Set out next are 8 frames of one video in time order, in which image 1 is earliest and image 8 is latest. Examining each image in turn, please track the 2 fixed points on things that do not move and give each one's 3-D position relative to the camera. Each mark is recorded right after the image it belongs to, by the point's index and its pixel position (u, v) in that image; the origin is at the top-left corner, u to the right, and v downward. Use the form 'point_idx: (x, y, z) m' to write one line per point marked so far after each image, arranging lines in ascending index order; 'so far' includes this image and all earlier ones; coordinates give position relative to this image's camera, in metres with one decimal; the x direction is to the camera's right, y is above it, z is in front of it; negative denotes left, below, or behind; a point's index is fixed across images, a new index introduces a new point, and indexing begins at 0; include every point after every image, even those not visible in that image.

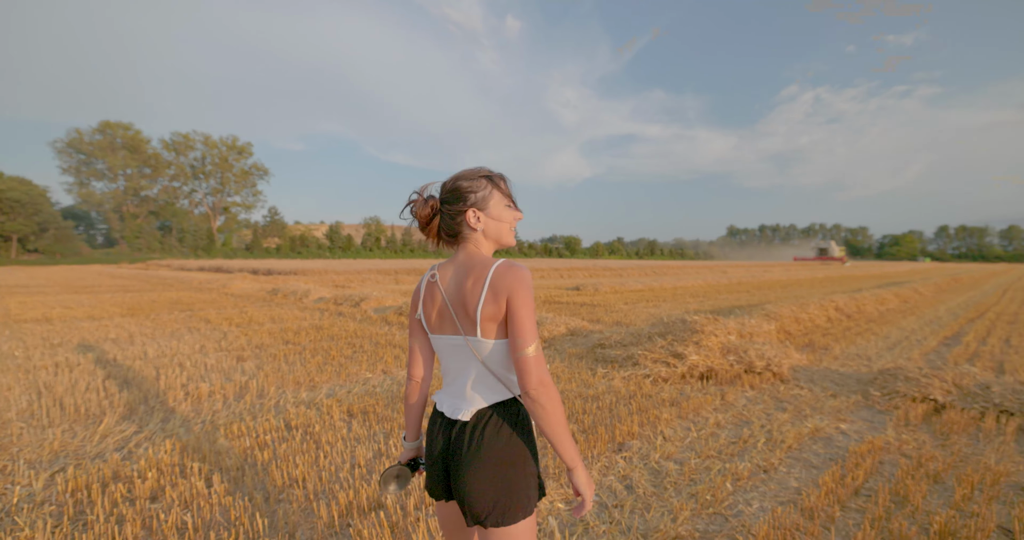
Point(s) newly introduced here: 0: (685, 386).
0: (+2.1, -1.4, +5.6) m
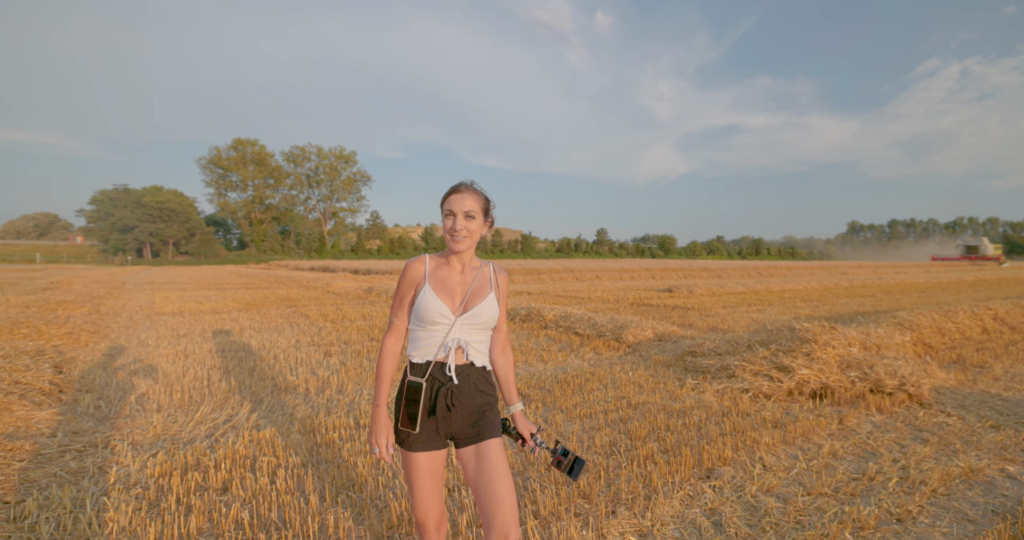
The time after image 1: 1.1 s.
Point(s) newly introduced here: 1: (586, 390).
0: (+2.9, -1.4, +4.8) m
1: (+0.8, -1.3, +5.1) m
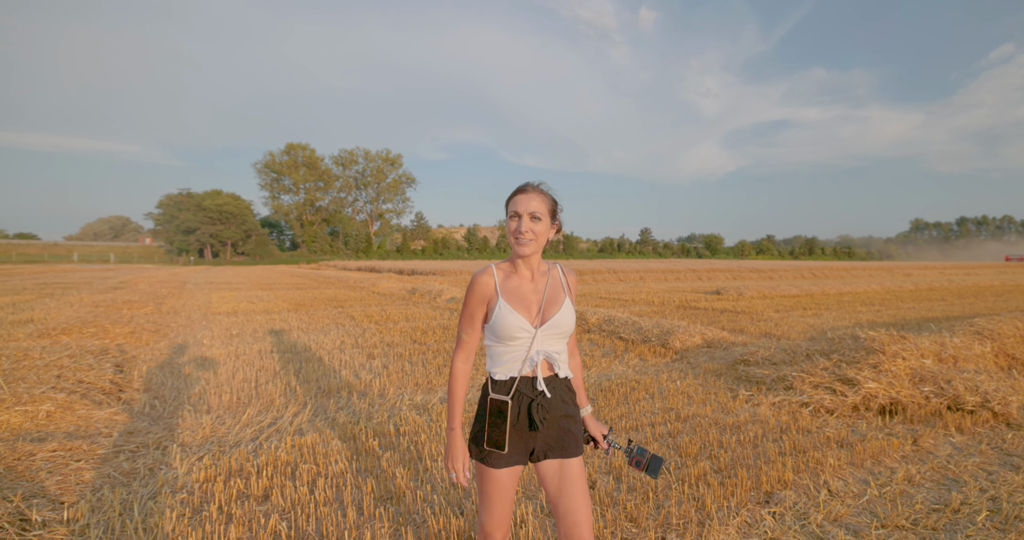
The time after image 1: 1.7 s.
0: (+3.3, -1.5, +4.5) m
1: (+1.2, -1.4, +4.9) m
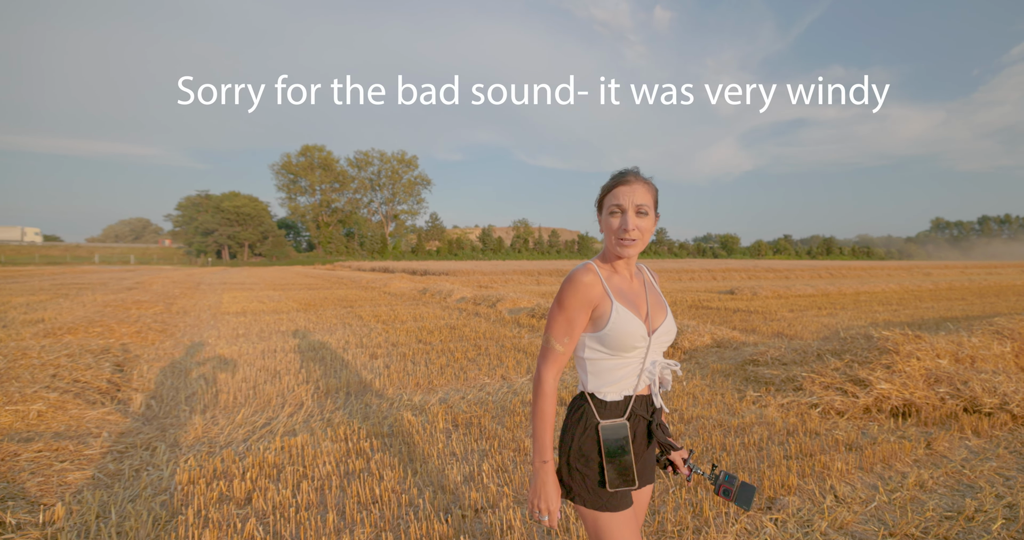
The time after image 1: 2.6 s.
0: (+3.3, -1.4, +4.3) m
1: (+1.2, -1.4, +4.8) m
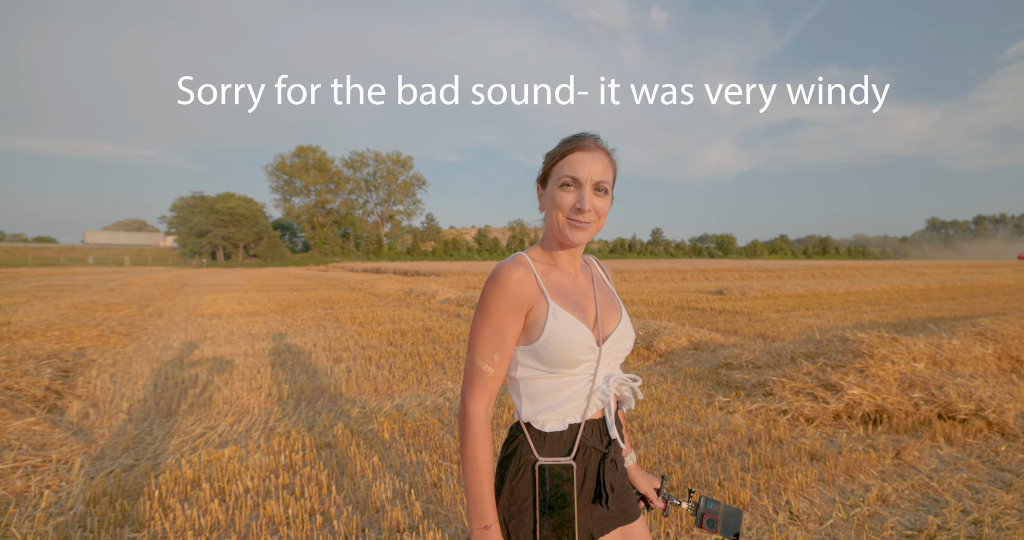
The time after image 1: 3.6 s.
0: (+2.9, -1.4, +4.2) m
1: (+0.8, -1.4, +4.6) m
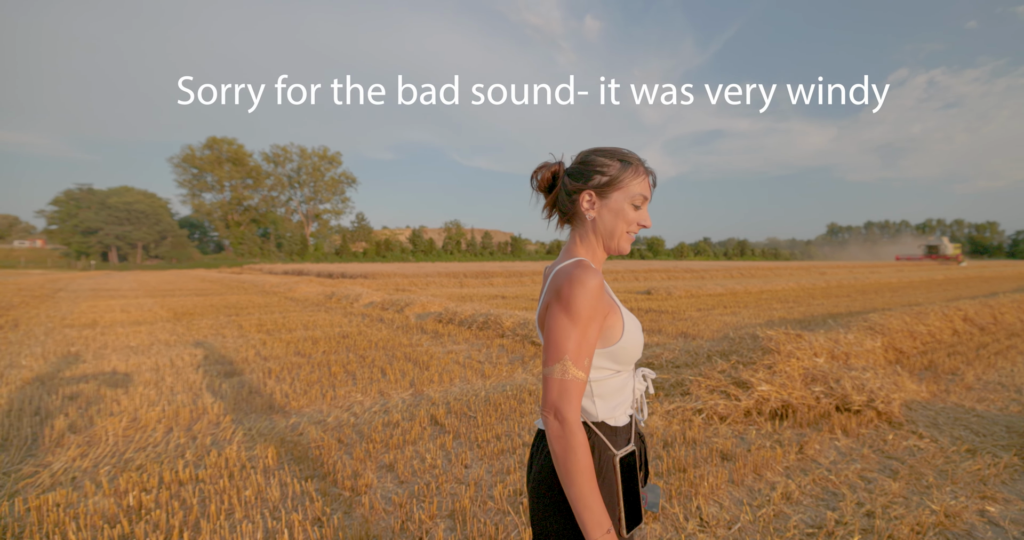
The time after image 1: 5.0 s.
0: (+2.1, -1.4, +4.2) m
1: (0.0, -1.4, +4.4) m
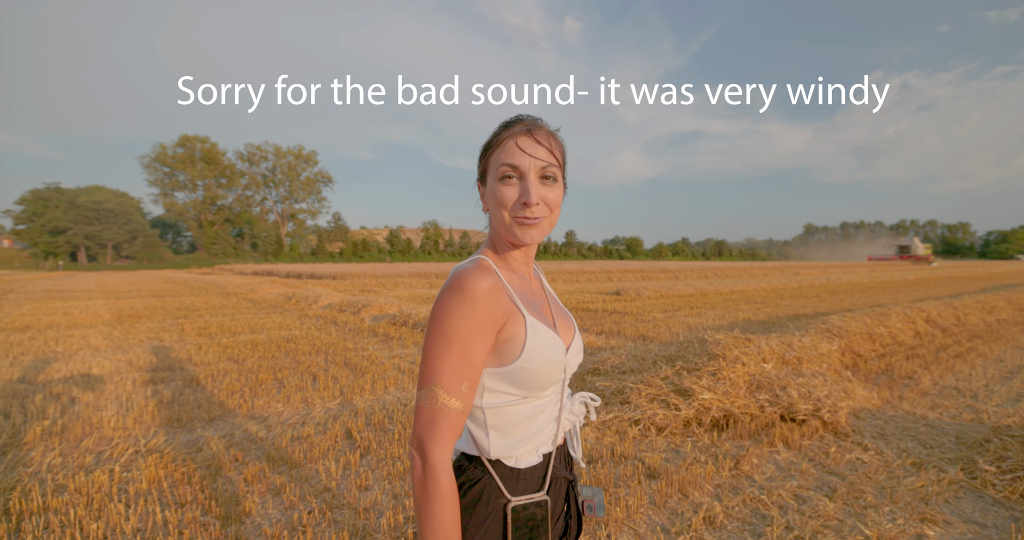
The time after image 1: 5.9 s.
0: (+1.5, -1.4, +3.9) m
1: (-0.7, -1.4, +4.0) m
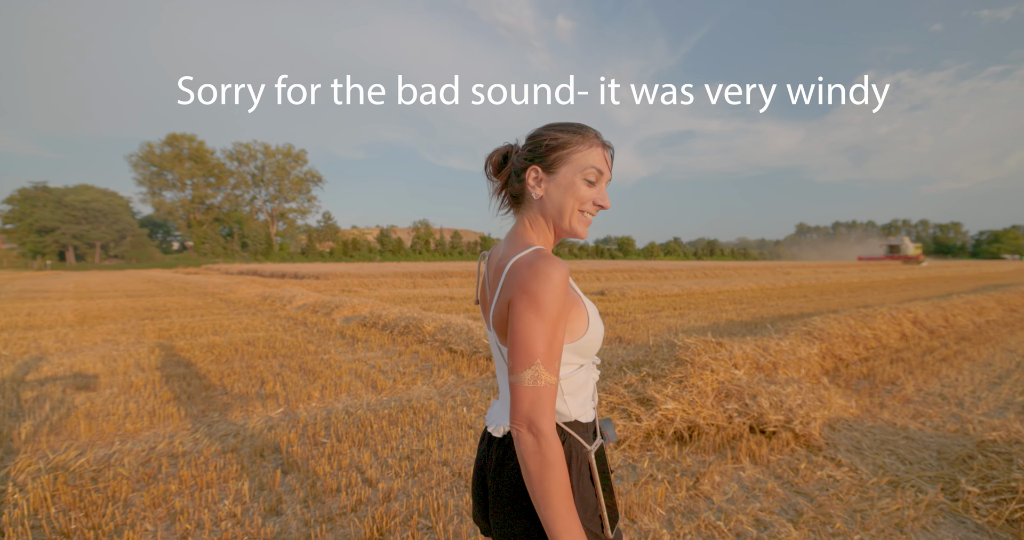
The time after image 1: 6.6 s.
0: (+1.0, -1.4, +3.6) m
1: (-1.1, -1.4, +3.7) m
